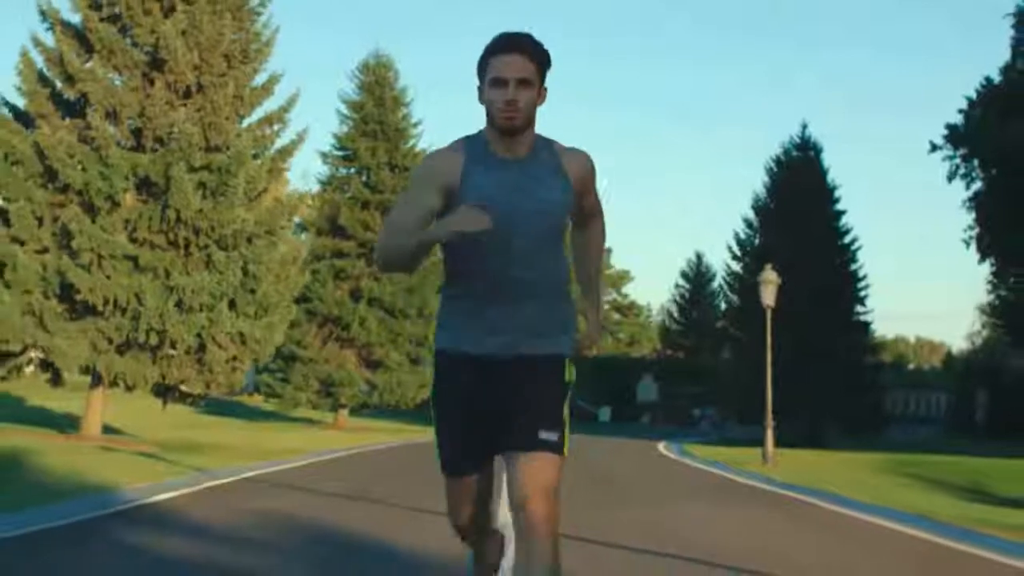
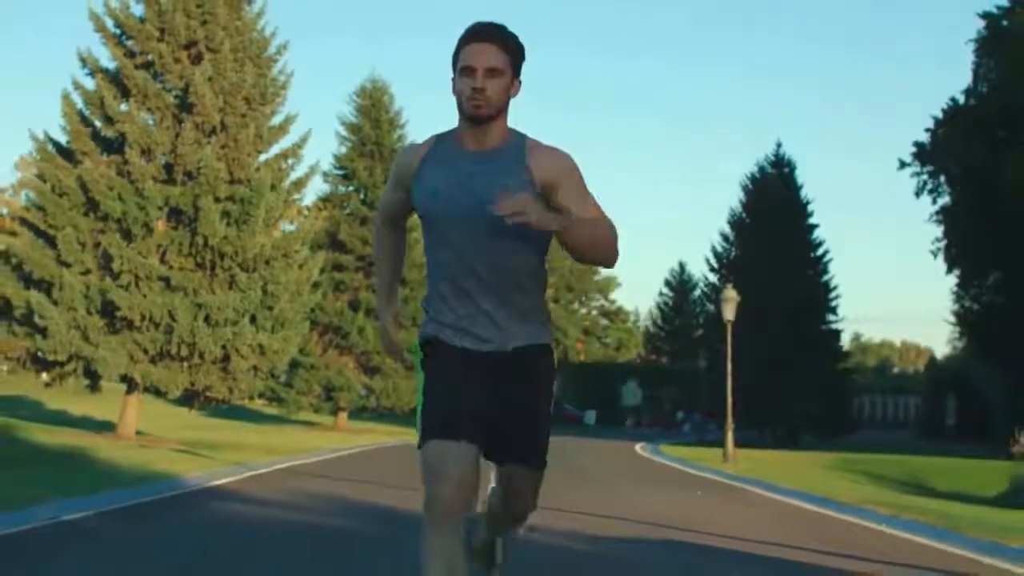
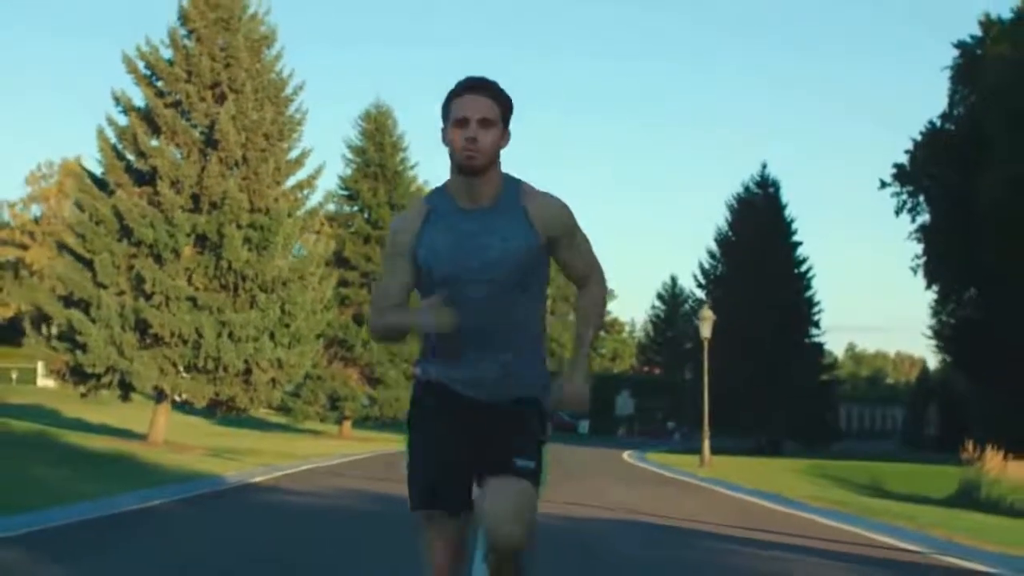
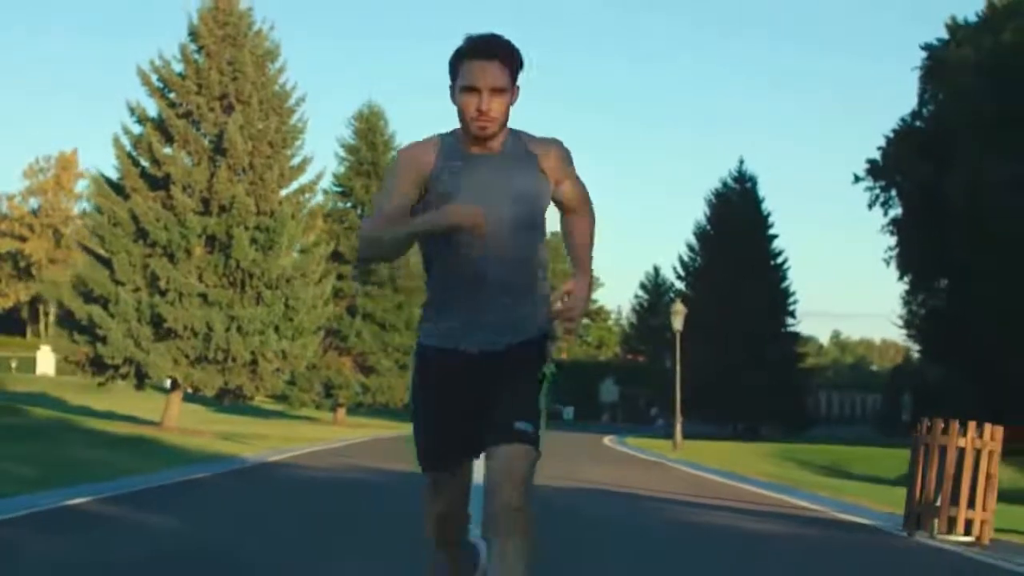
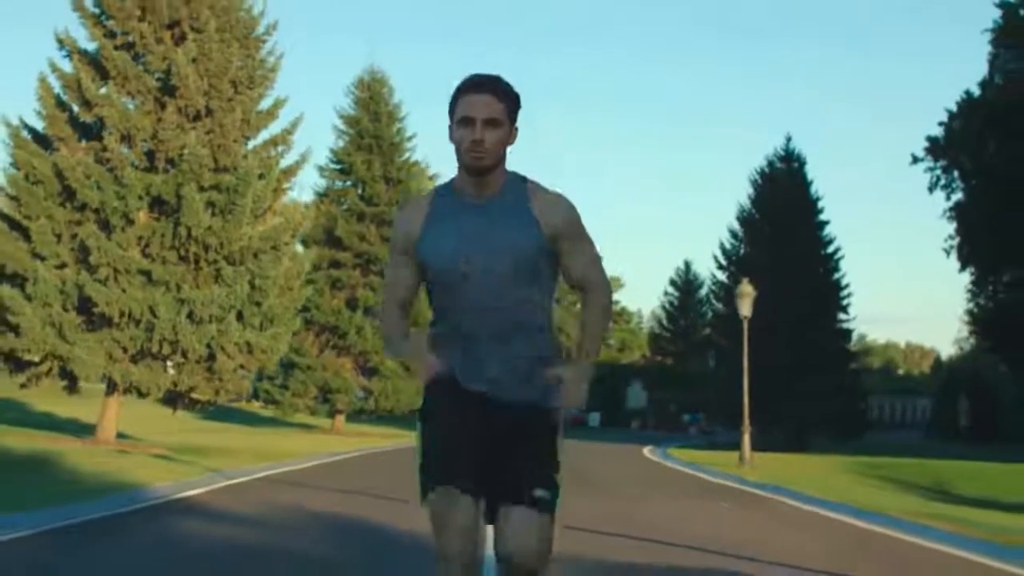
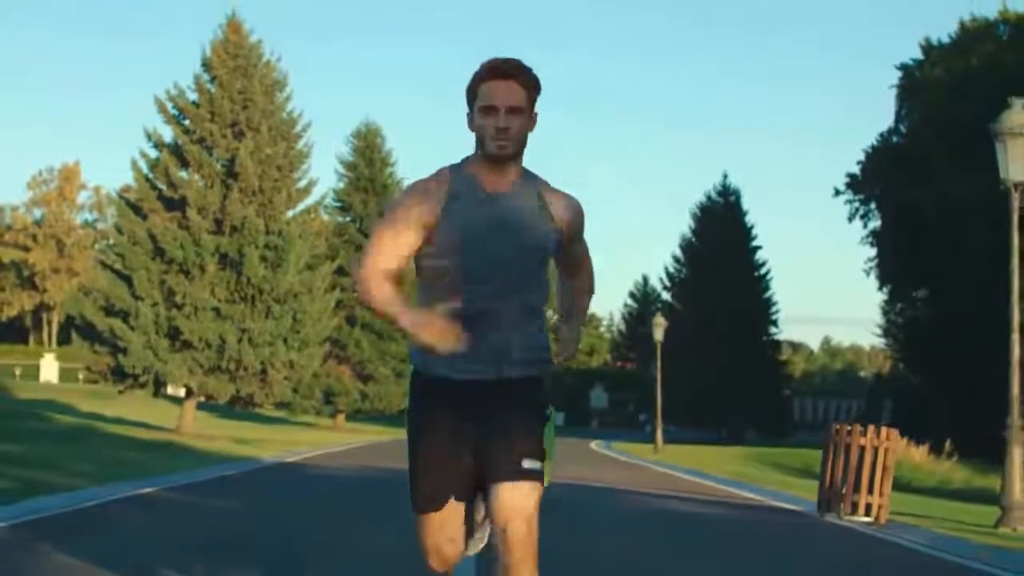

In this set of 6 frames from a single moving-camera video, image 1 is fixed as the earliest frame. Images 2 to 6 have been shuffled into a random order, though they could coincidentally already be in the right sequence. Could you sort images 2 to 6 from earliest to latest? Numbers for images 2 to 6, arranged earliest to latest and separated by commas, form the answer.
5, 2, 3, 4, 6
